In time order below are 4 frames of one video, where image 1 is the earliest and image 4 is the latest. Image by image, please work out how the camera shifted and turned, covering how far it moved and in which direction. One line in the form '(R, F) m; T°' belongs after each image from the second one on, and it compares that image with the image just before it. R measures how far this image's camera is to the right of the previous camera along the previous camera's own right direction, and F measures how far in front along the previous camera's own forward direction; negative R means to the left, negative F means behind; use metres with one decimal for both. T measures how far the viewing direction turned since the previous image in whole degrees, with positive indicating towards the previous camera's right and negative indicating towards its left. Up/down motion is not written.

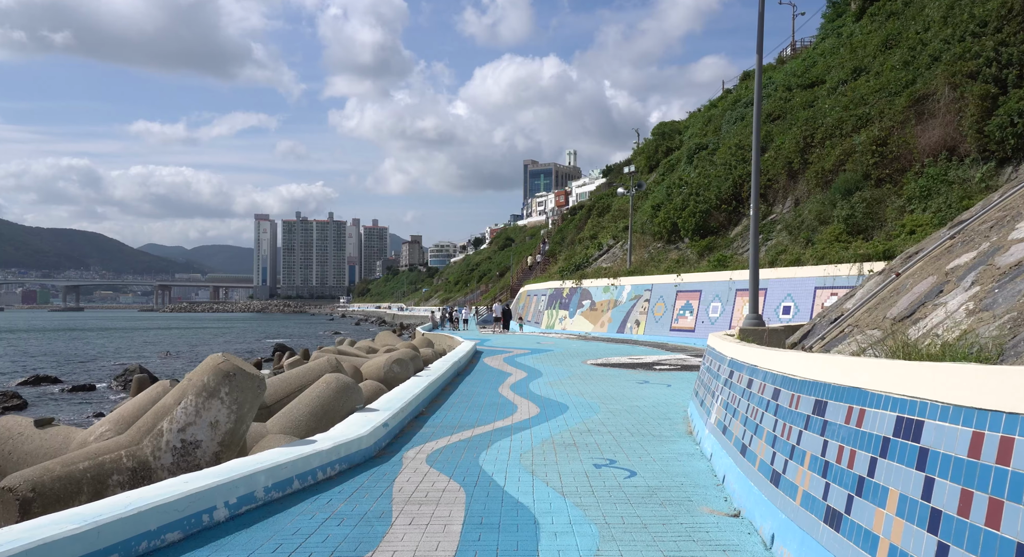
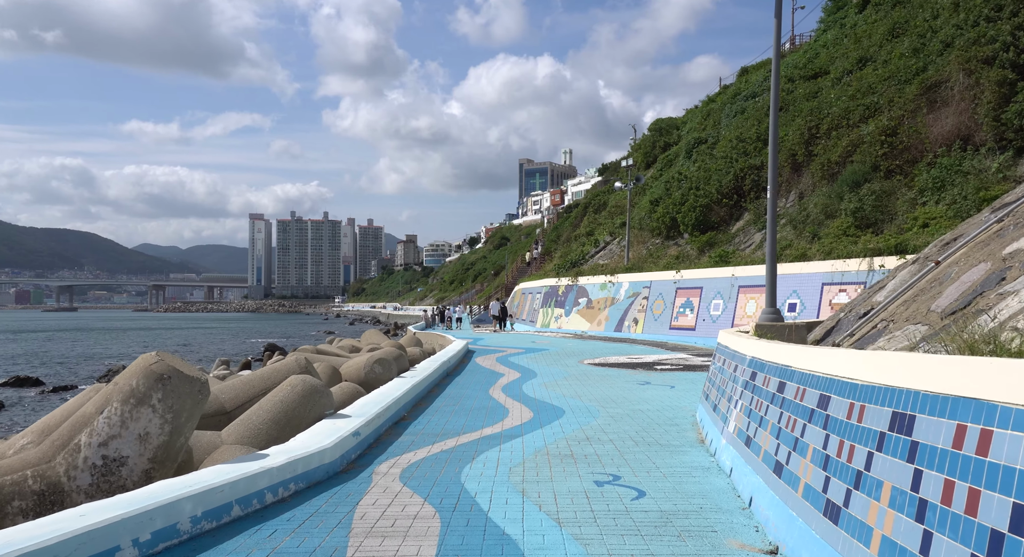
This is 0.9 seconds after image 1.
(+0.1, +1.1) m; 0°
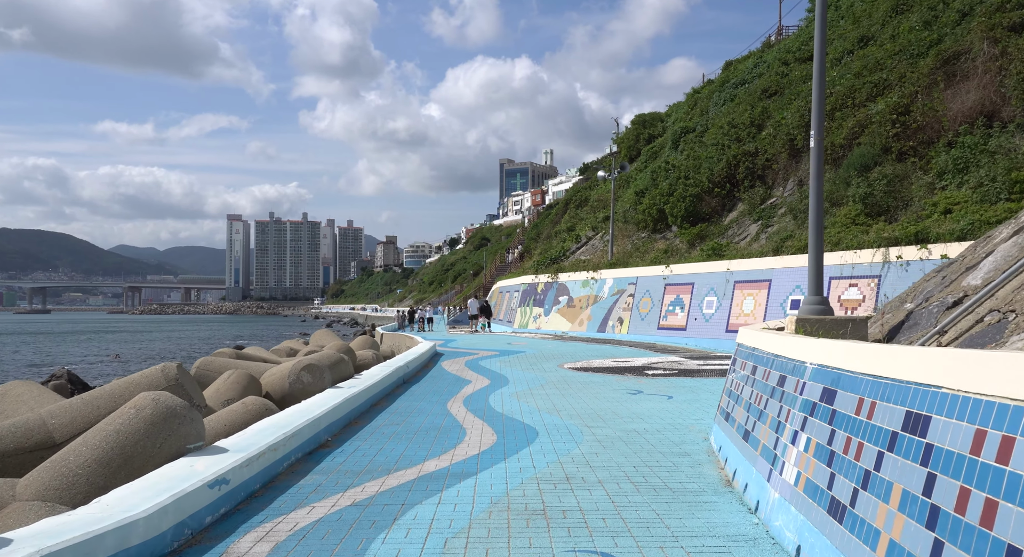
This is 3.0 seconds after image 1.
(+0.3, +2.7) m; +1°
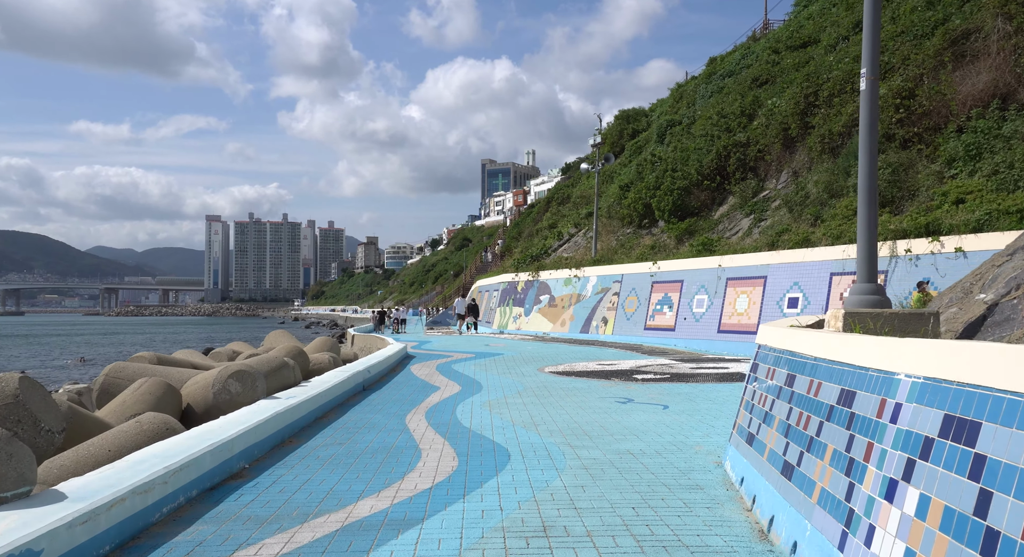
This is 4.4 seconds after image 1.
(+0.2, +1.7) m; +1°
